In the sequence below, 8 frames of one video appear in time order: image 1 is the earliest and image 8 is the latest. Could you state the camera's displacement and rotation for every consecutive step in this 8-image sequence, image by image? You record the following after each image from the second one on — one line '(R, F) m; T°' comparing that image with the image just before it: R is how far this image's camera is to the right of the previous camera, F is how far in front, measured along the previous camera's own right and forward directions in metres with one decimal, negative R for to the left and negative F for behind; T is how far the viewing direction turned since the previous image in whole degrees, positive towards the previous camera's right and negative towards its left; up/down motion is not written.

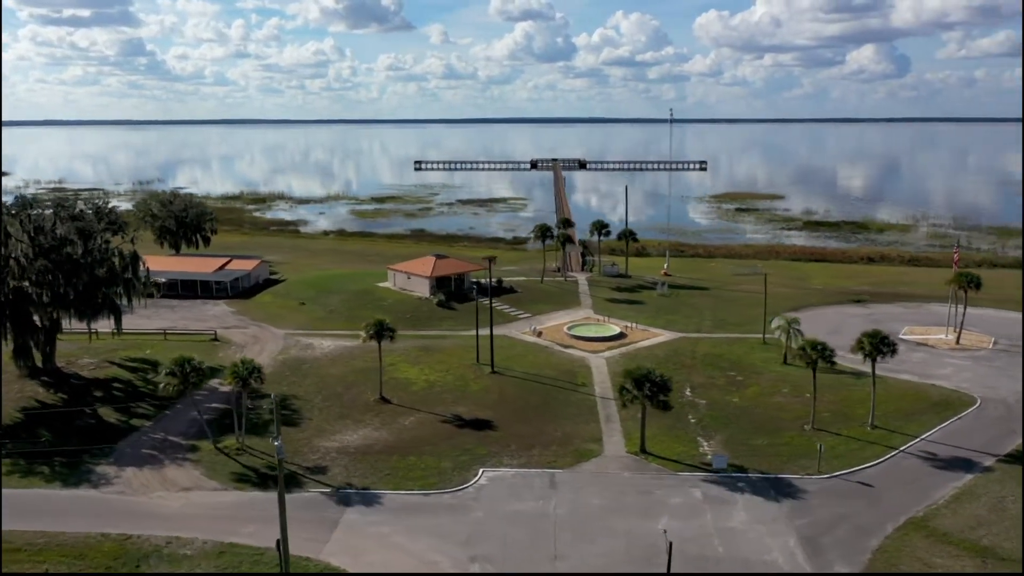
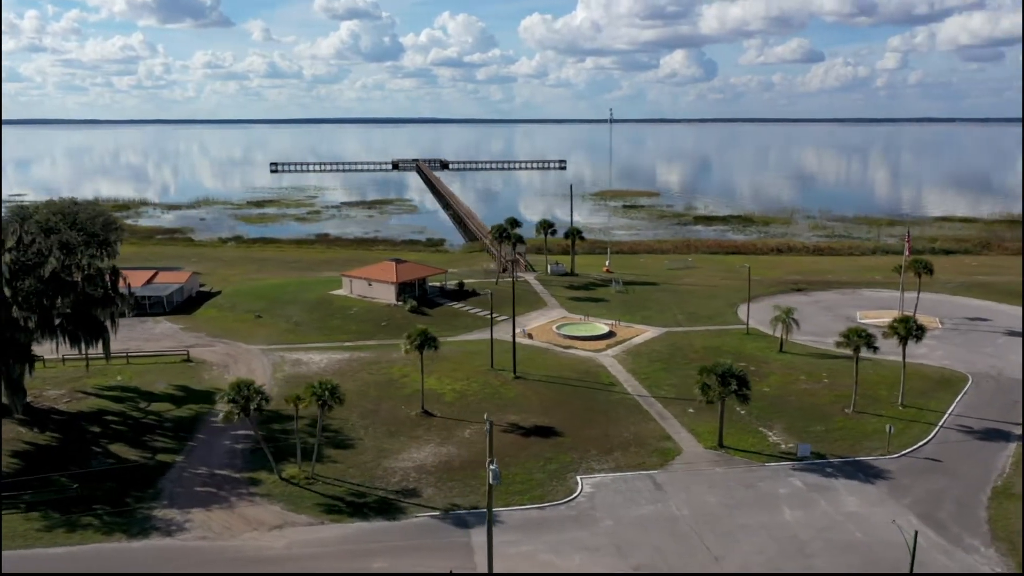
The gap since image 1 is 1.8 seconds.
(-8.9, +1.8) m; +11°
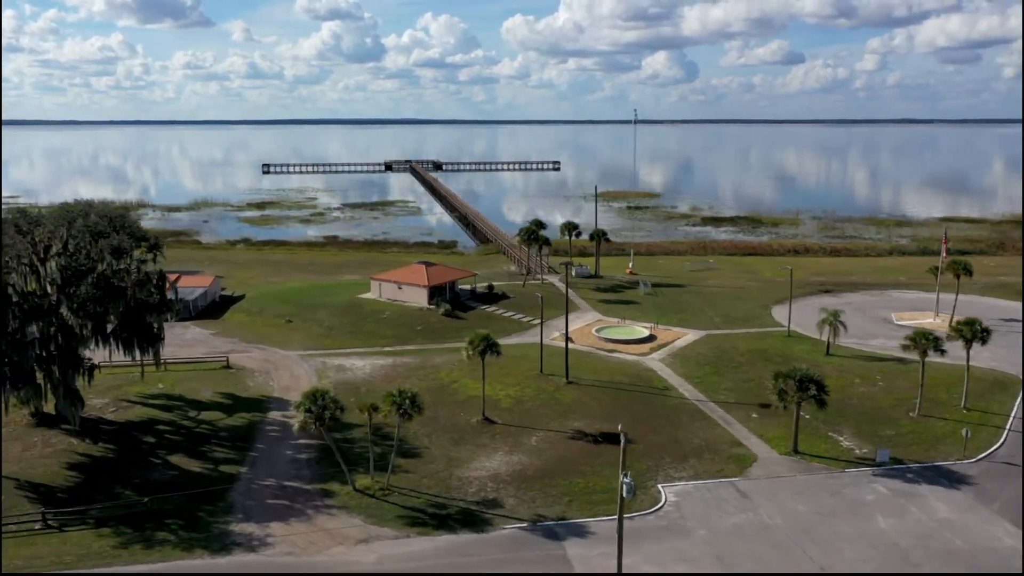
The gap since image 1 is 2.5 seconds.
(-3.3, +0.7) m; +1°
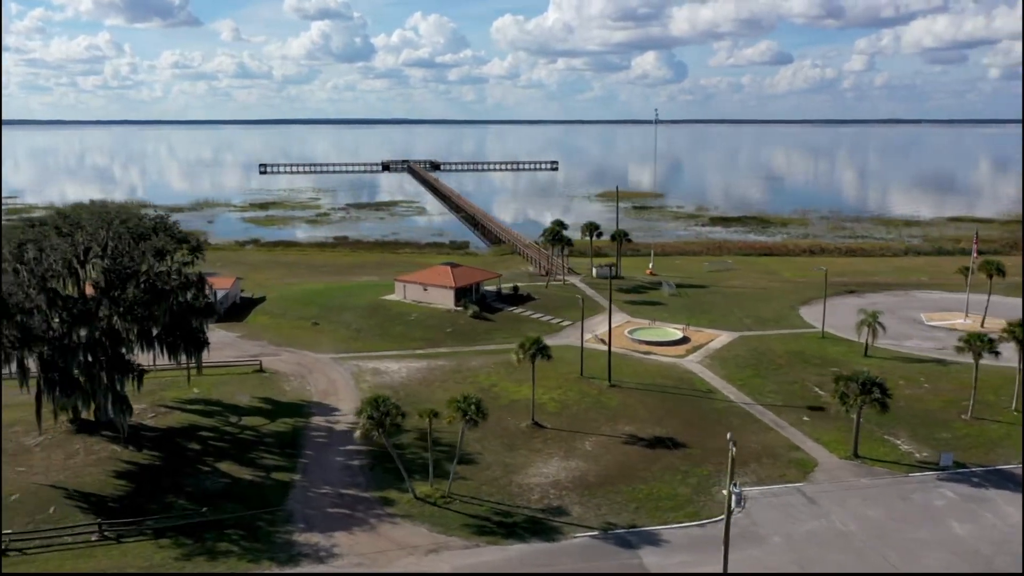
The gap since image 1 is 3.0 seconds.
(-2.5, +0.6) m; +1°
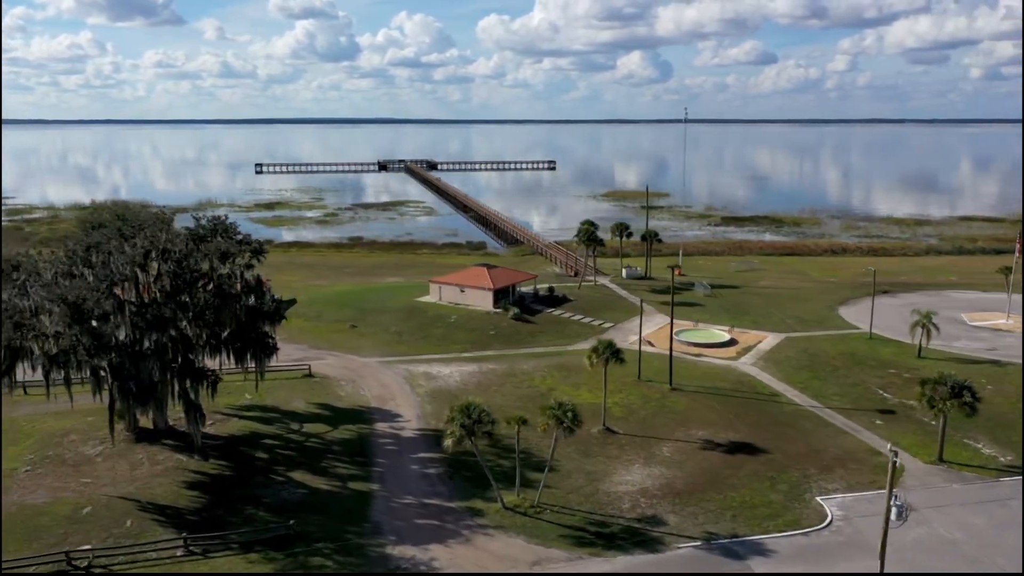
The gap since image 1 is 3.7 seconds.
(-3.4, +0.8) m; +1°
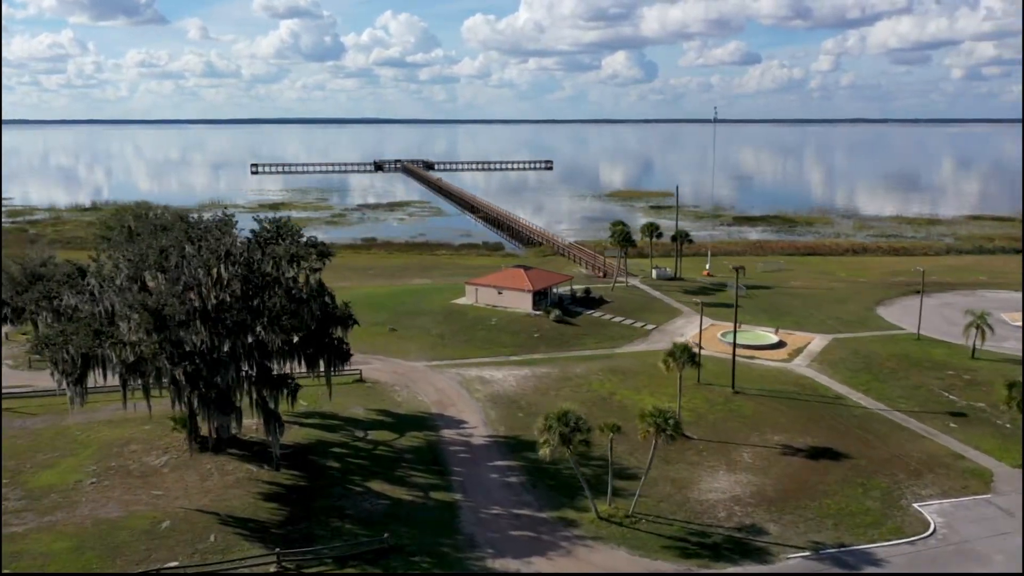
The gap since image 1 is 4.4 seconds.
(-3.4, +0.8) m; +1°
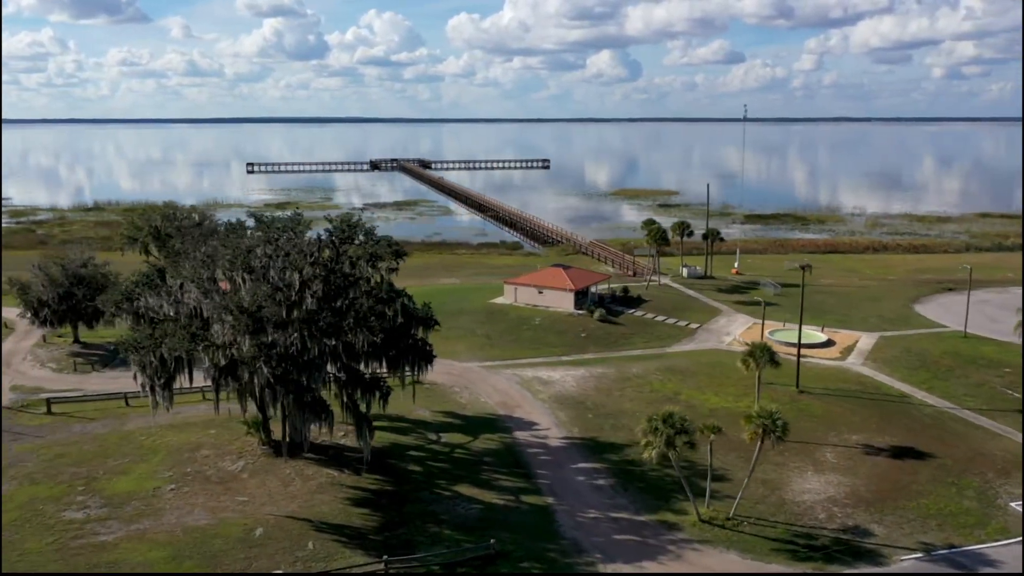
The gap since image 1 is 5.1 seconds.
(-3.5, +0.5) m; +1°
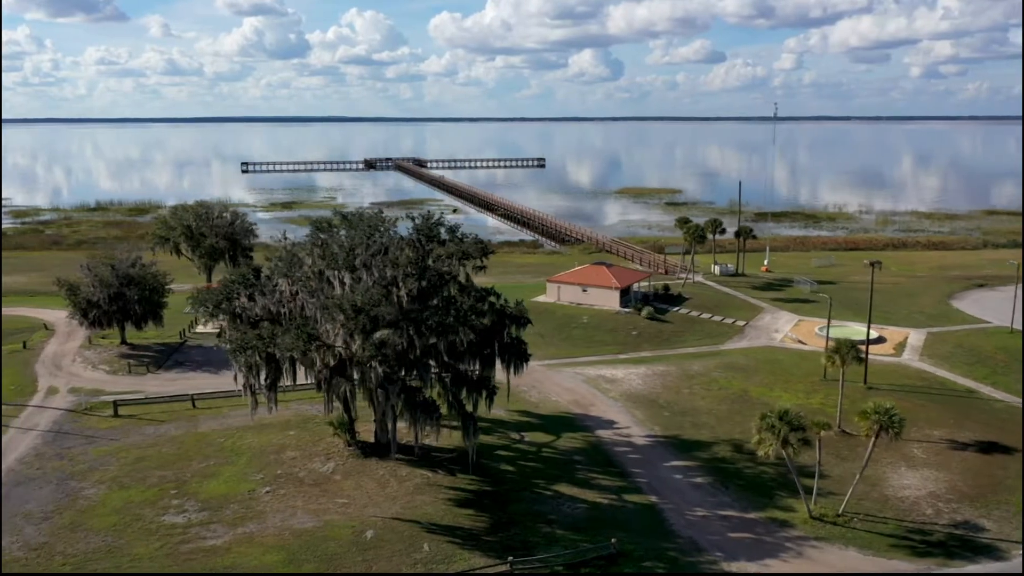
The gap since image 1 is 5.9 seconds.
(-3.9, +0.3) m; +1°
